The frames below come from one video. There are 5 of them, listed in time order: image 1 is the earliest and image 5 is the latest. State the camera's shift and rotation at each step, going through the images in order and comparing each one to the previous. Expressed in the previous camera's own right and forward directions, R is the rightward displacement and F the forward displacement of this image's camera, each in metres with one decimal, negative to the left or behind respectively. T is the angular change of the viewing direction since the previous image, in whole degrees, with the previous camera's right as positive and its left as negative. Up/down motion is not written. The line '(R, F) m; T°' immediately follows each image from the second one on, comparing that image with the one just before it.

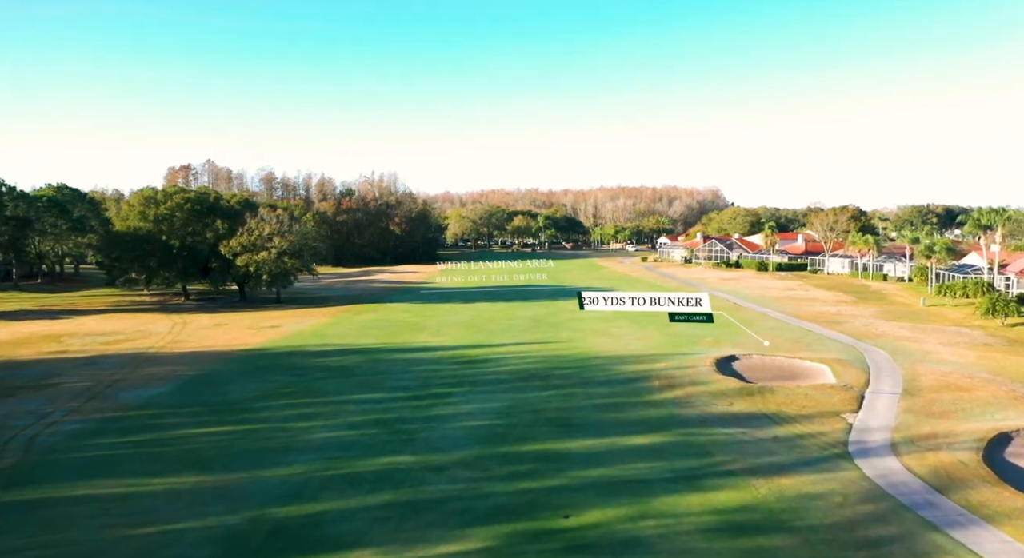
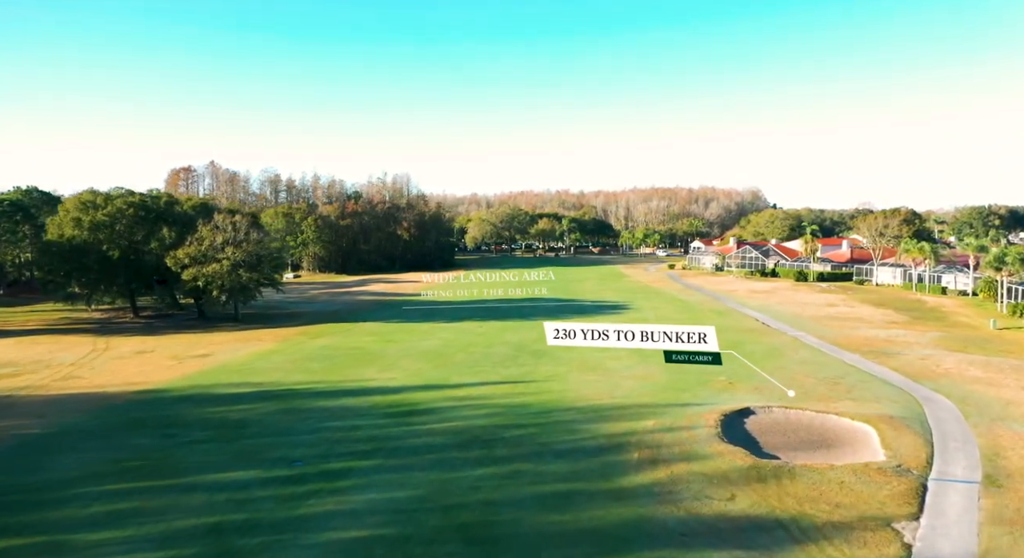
(+3.0, +7.0) m; -3°
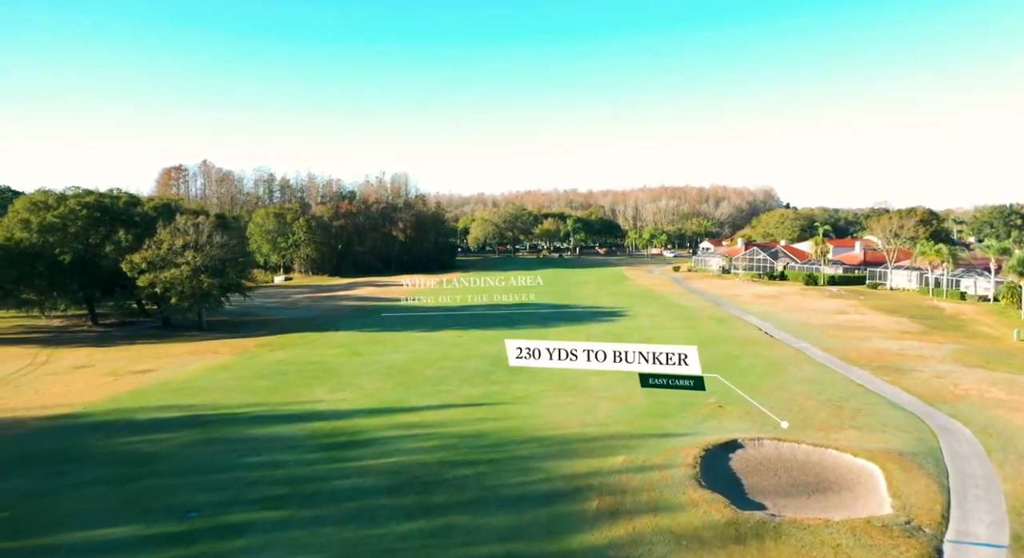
(+1.7, +3.1) m; -1°
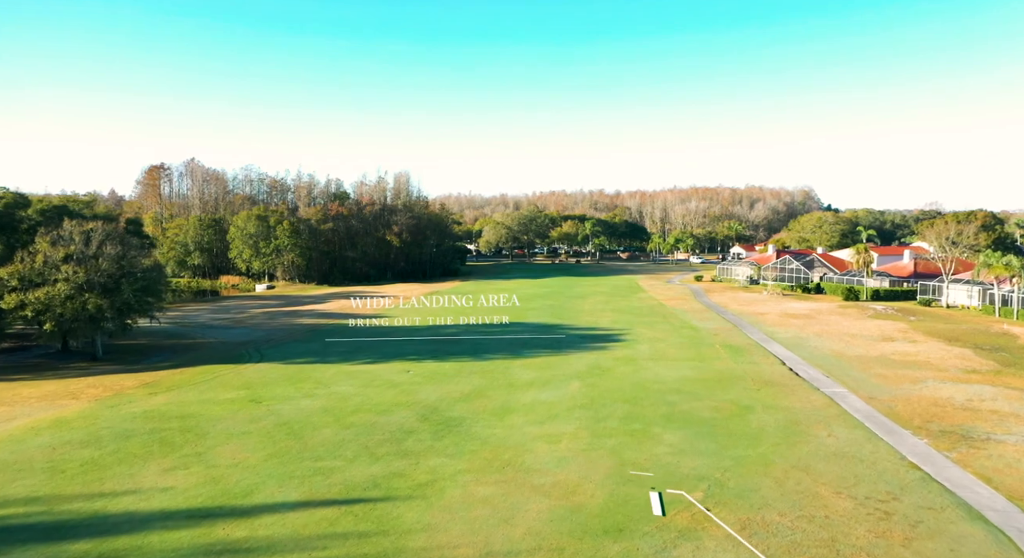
(+3.4, +8.2) m; -3°
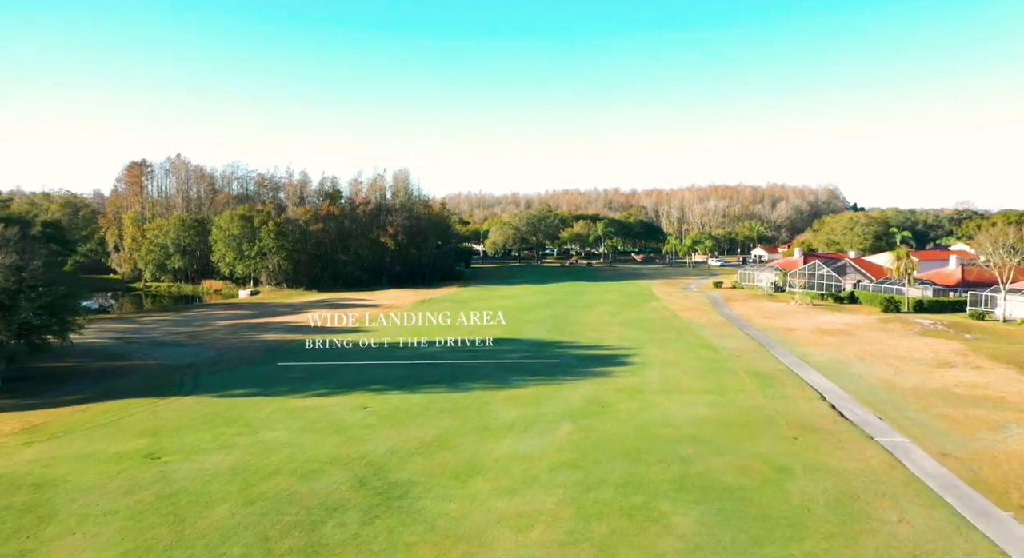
(+1.4, +6.1) m; -1°
